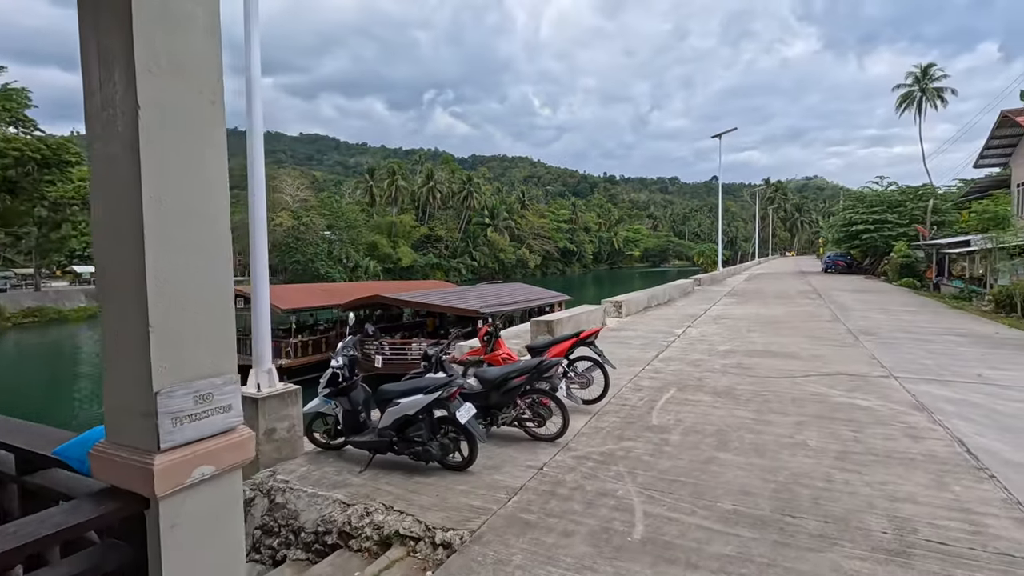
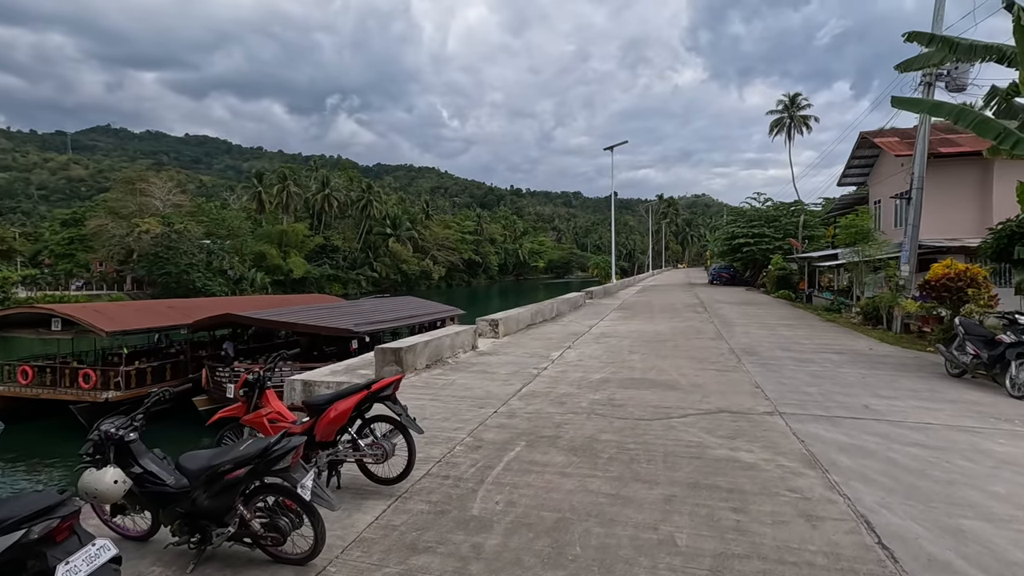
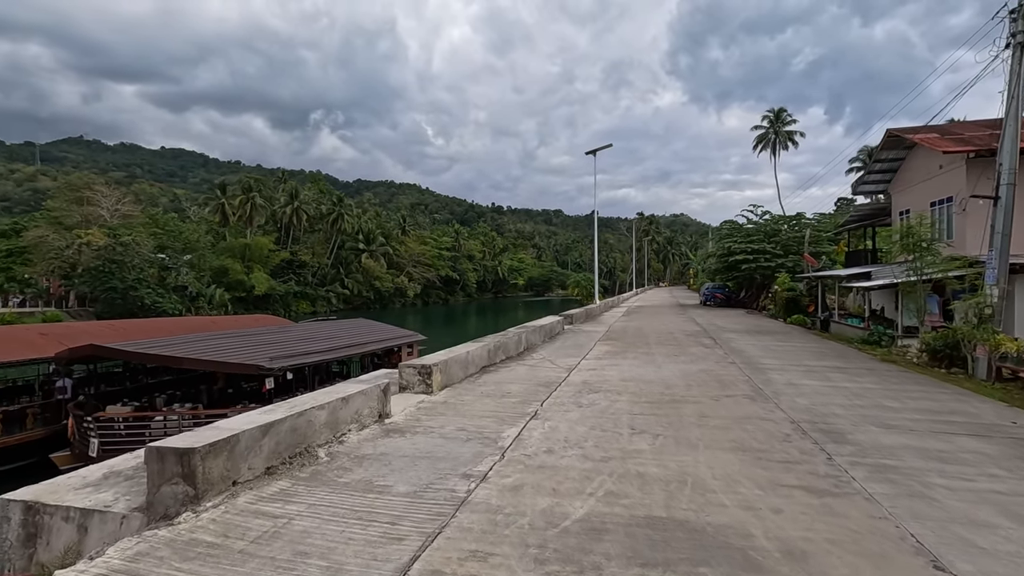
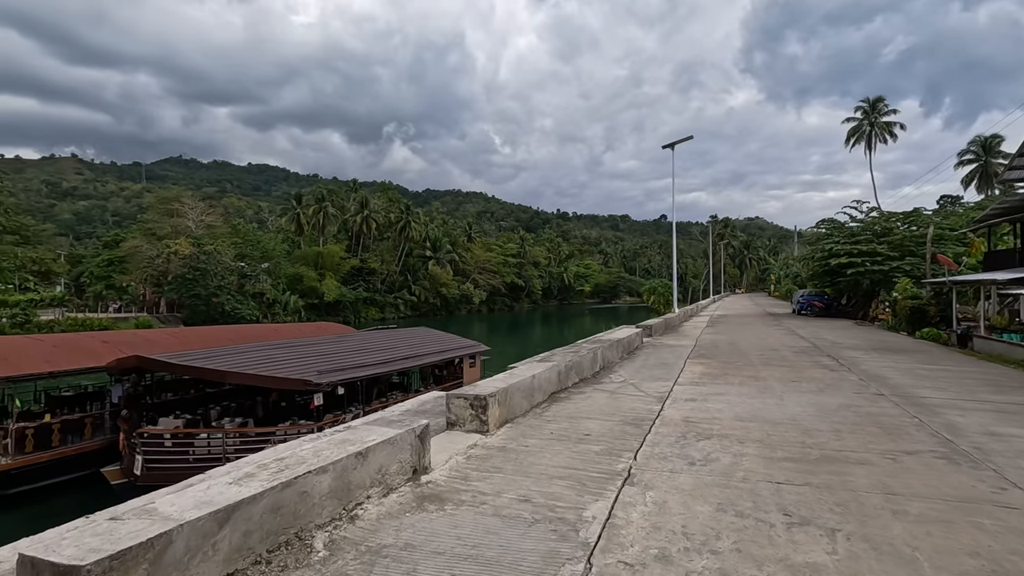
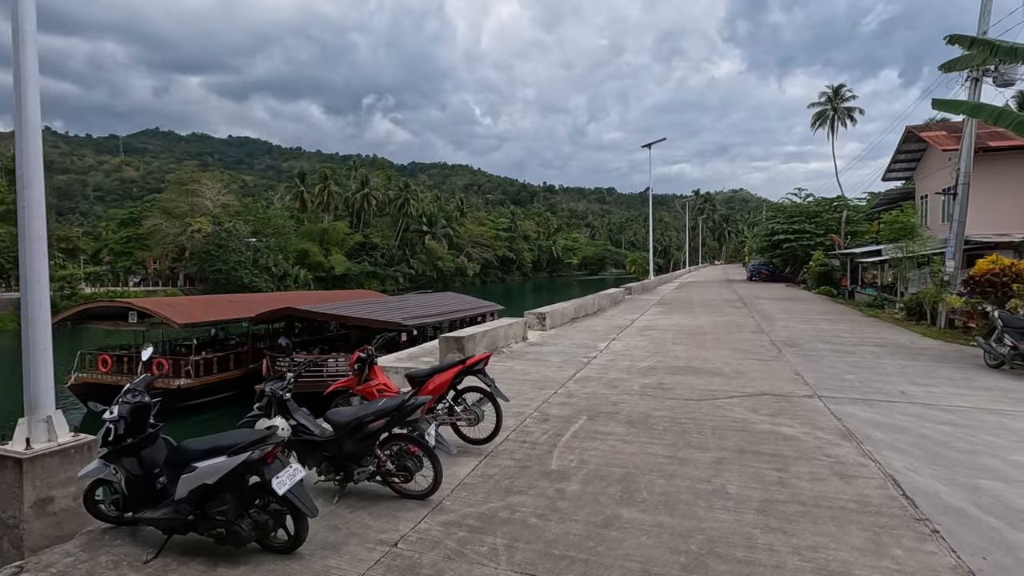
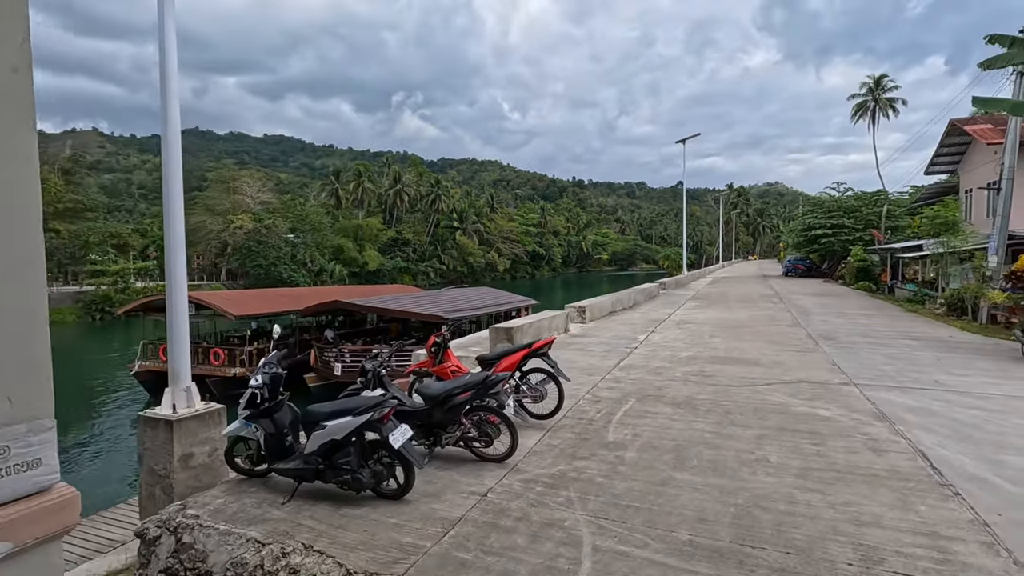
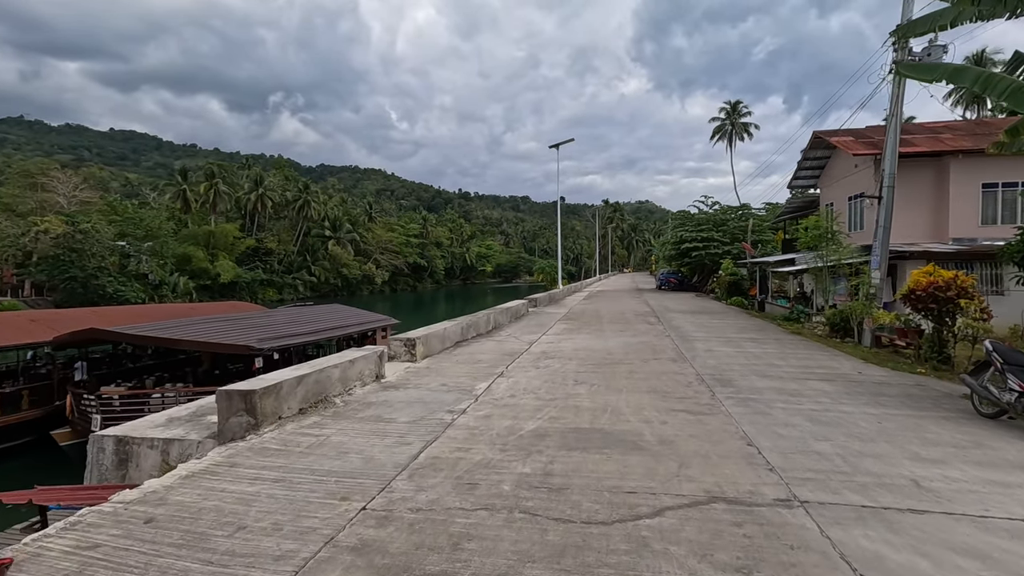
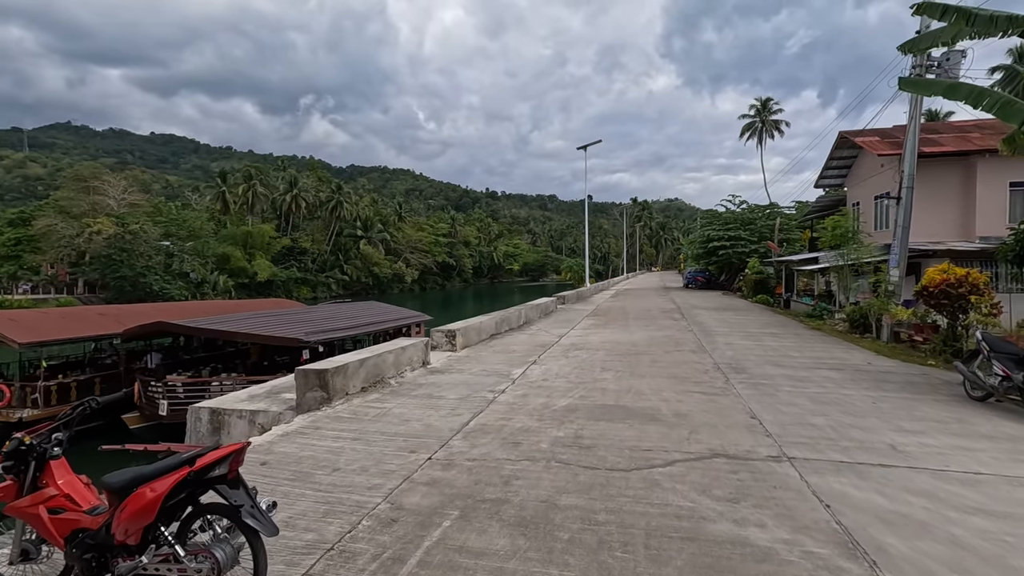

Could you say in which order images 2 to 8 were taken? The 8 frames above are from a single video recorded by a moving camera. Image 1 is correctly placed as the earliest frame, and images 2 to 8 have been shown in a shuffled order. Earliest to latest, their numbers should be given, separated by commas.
6, 5, 2, 8, 7, 3, 4
